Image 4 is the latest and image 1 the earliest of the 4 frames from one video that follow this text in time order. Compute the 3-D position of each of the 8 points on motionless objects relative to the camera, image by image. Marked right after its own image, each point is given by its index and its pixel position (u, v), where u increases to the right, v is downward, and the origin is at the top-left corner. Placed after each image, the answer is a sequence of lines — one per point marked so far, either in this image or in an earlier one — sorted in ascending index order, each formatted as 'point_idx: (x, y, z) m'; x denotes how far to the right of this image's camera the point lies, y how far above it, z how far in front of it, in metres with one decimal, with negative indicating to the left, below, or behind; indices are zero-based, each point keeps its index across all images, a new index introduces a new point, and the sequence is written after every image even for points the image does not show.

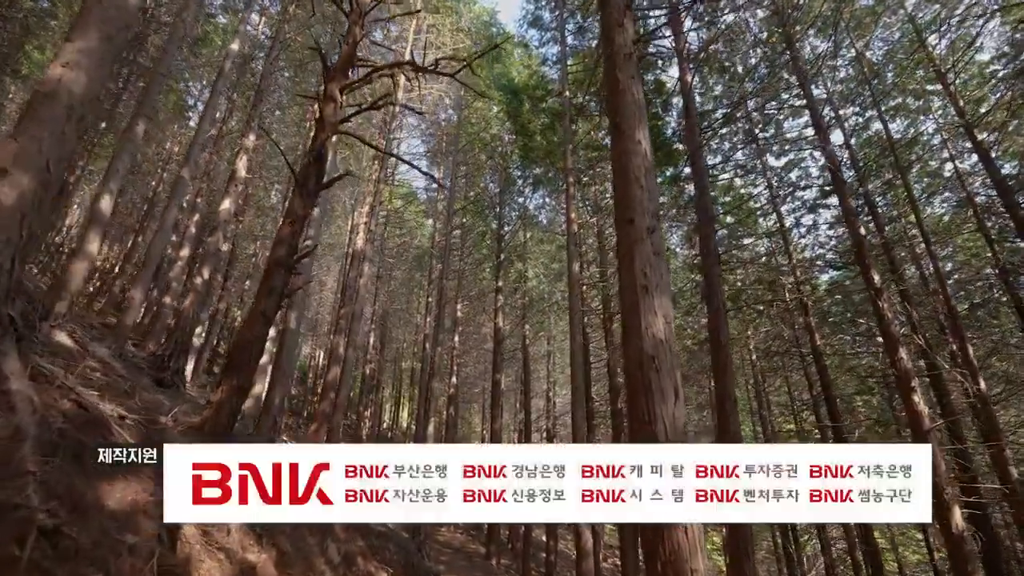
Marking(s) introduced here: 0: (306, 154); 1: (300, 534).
0: (-1.9, +1.3, +5.2) m
1: (-2.2, -2.5, +5.5) m
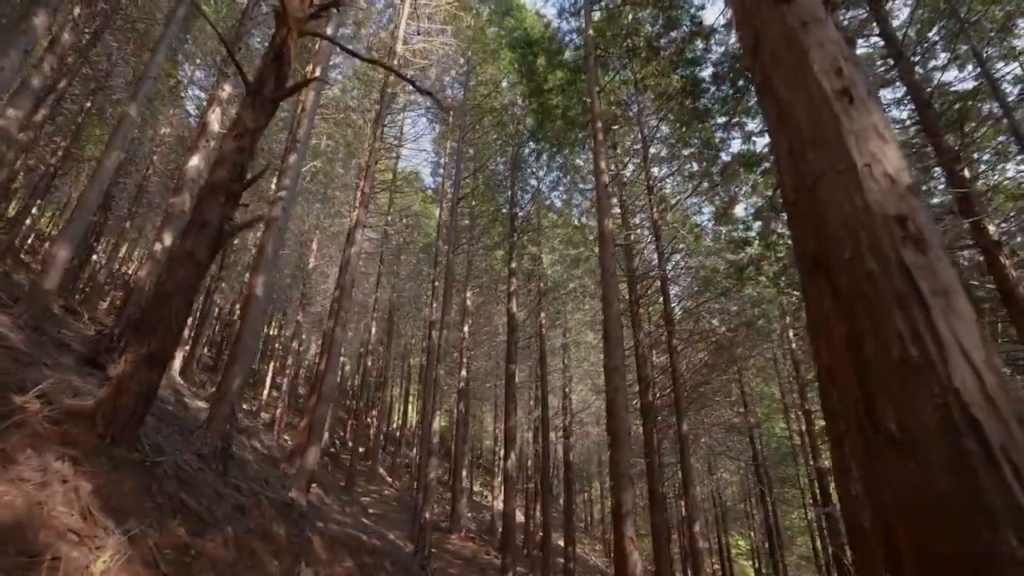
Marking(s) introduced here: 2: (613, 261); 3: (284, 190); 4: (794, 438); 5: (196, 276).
0: (-1.8, +1.7, +3.9) m
1: (-2.0, -2.1, +4.3) m
2: (+1.4, +0.4, +7.4) m
3: (-2.9, +1.2, +6.9) m
4: (+9.2, -4.9, +17.9) m
5: (-1.9, +0.1, +3.4) m
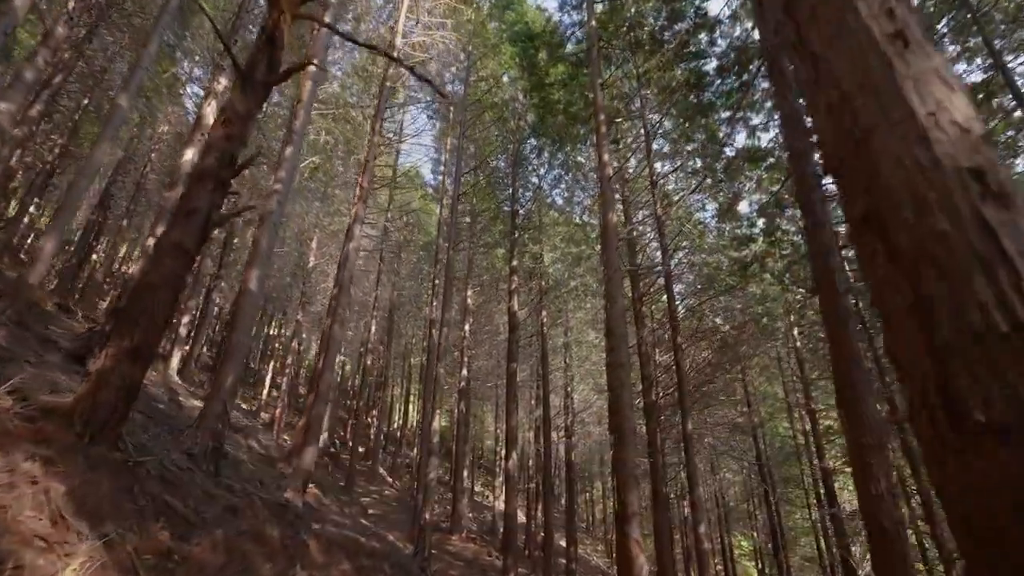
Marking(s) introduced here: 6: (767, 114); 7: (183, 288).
0: (-1.8, +1.7, +3.8) m
1: (-2.0, -2.0, +4.1) m
2: (+1.4, +0.4, +7.2) m
3: (-2.9, +1.3, +6.8) m
4: (+9.2, -4.8, +17.7) m
5: (-1.9, +0.1, +3.2) m
6: (+4.9, +3.4, +10.7) m
7: (-2.0, 0.0, +3.4) m
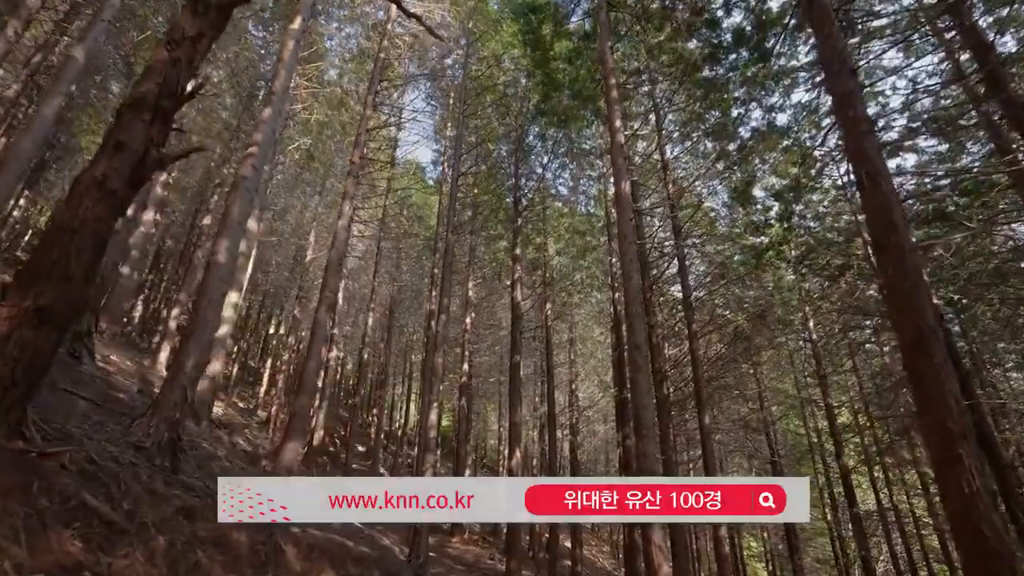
0: (-1.8, +1.9, +3.2) m
1: (-1.9, -1.8, +3.5) m
2: (+1.4, +0.6, +6.6) m
3: (-2.8, +1.5, +6.2) m
4: (+9.3, -4.6, +17.1) m
5: (-1.9, +0.4, +2.6) m
6: (+5.0, +3.6, +10.1) m
7: (-2.0, +0.2, +2.8) m
